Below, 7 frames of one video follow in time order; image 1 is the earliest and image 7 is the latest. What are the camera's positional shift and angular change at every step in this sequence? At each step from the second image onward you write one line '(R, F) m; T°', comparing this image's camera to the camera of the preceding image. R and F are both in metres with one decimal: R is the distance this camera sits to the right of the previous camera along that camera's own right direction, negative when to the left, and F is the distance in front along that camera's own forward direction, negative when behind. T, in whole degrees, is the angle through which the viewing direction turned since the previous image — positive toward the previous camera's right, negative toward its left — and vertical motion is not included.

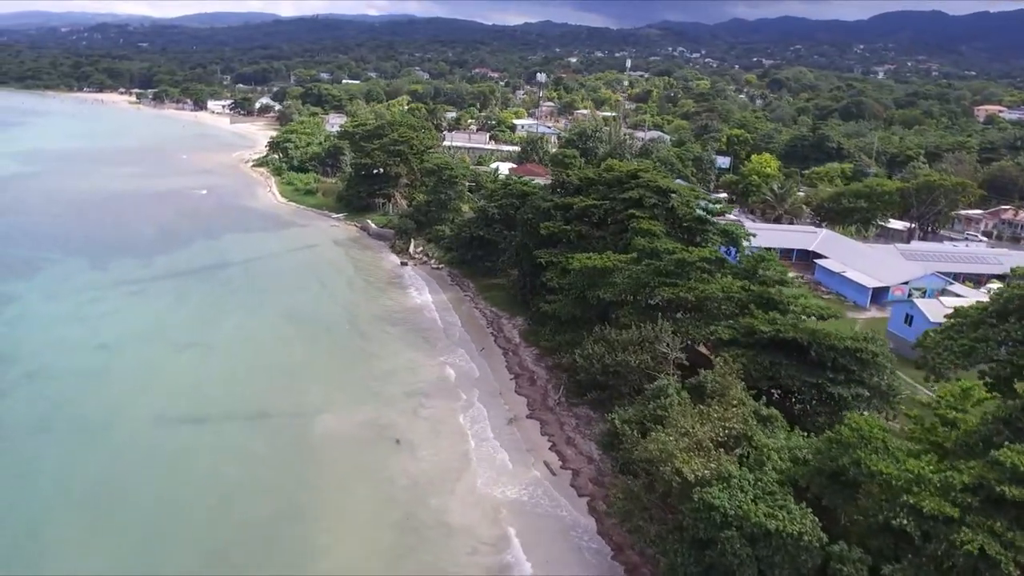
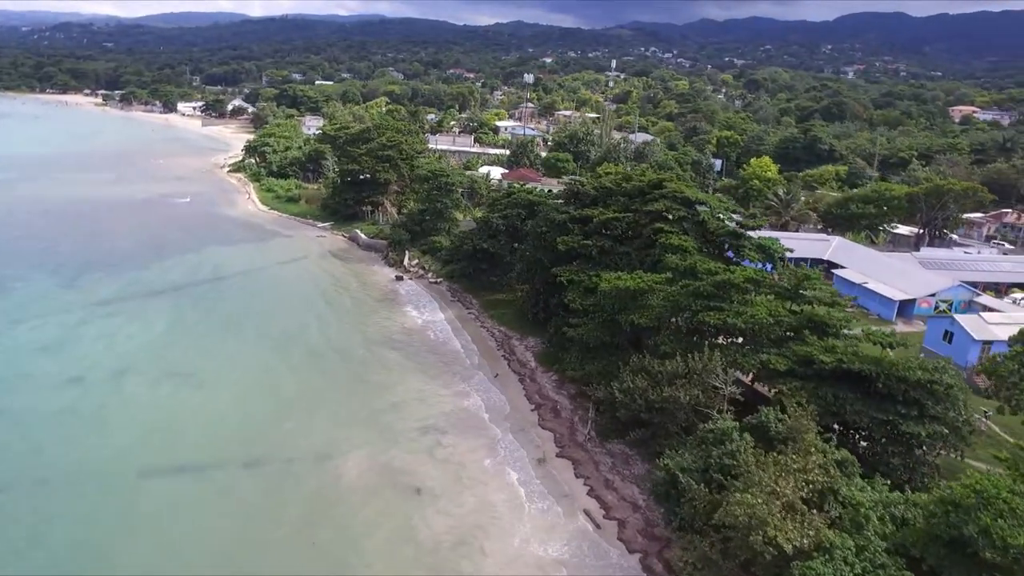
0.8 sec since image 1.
(-1.5, +2.3) m; +2°
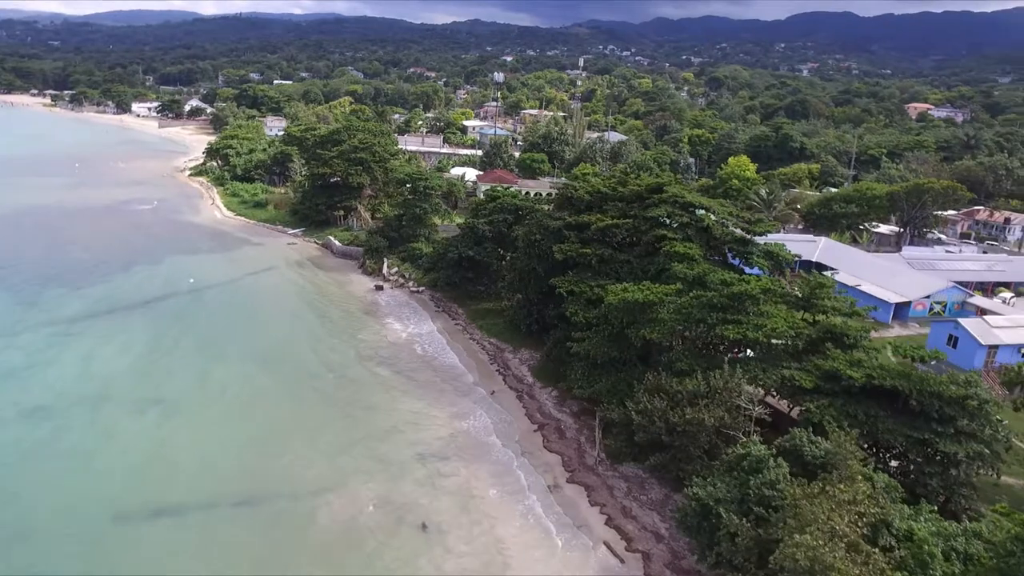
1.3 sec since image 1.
(-1.1, +1.4) m; +3°
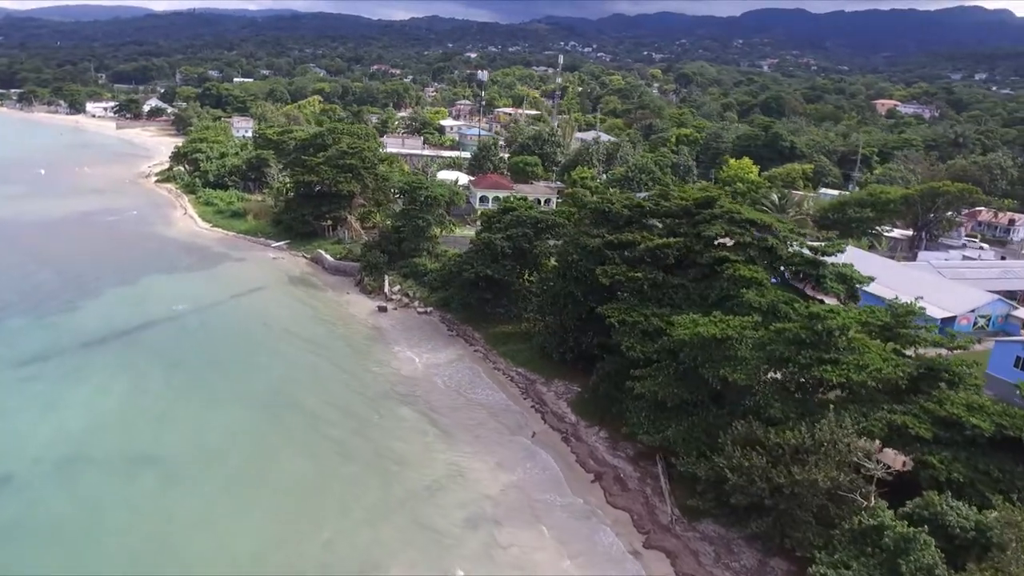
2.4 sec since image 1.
(-2.3, +2.8) m; +3°
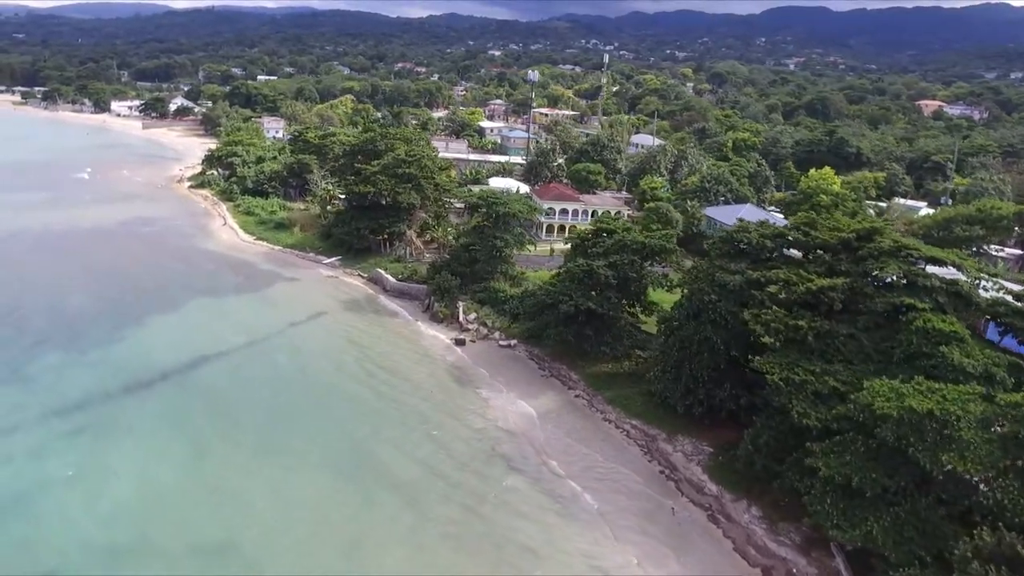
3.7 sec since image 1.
(-3.0, +3.7) m; -1°
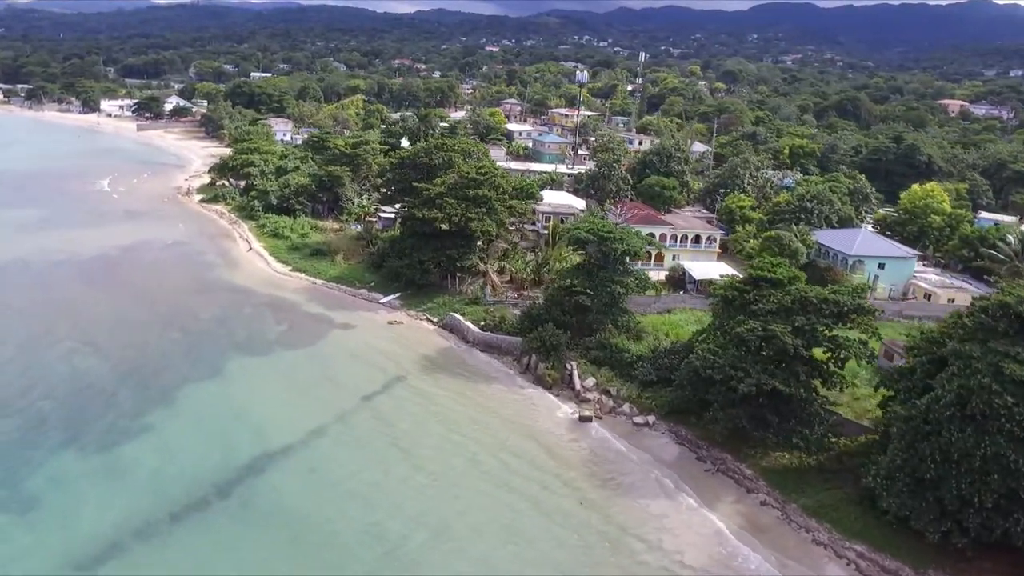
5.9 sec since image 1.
(-4.5, +6.1) m; +1°
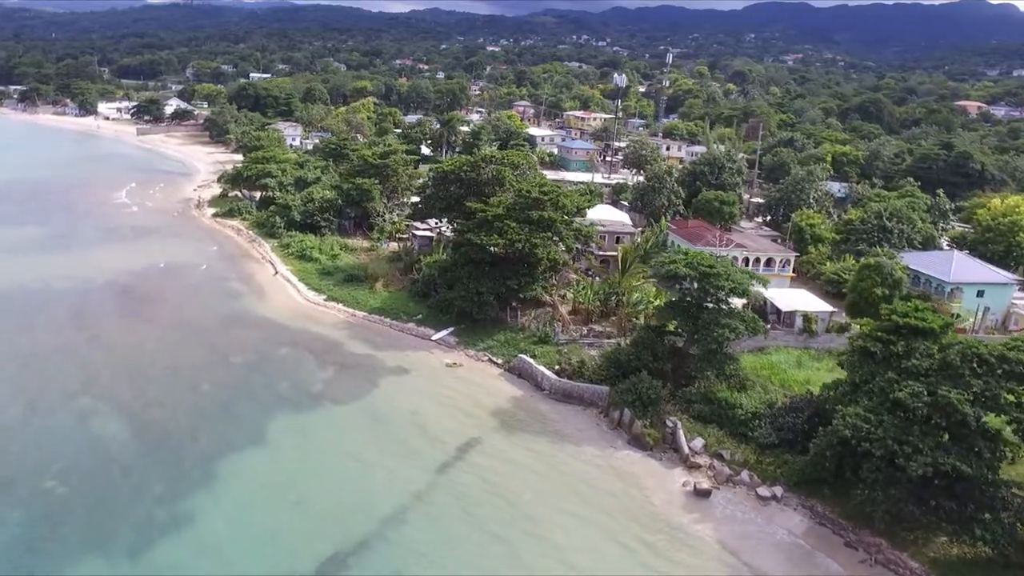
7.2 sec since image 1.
(-2.8, +3.6) m; 0°
